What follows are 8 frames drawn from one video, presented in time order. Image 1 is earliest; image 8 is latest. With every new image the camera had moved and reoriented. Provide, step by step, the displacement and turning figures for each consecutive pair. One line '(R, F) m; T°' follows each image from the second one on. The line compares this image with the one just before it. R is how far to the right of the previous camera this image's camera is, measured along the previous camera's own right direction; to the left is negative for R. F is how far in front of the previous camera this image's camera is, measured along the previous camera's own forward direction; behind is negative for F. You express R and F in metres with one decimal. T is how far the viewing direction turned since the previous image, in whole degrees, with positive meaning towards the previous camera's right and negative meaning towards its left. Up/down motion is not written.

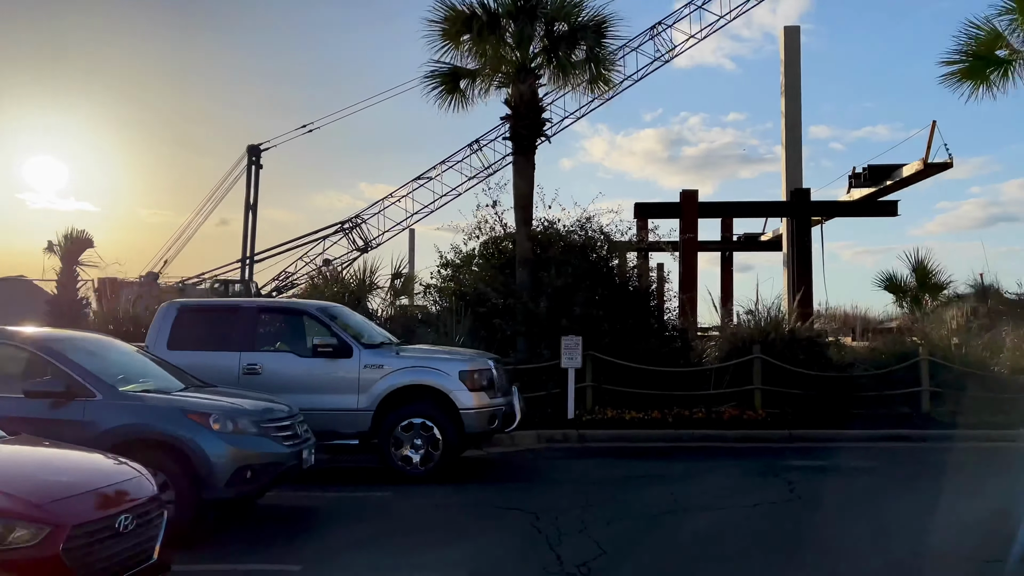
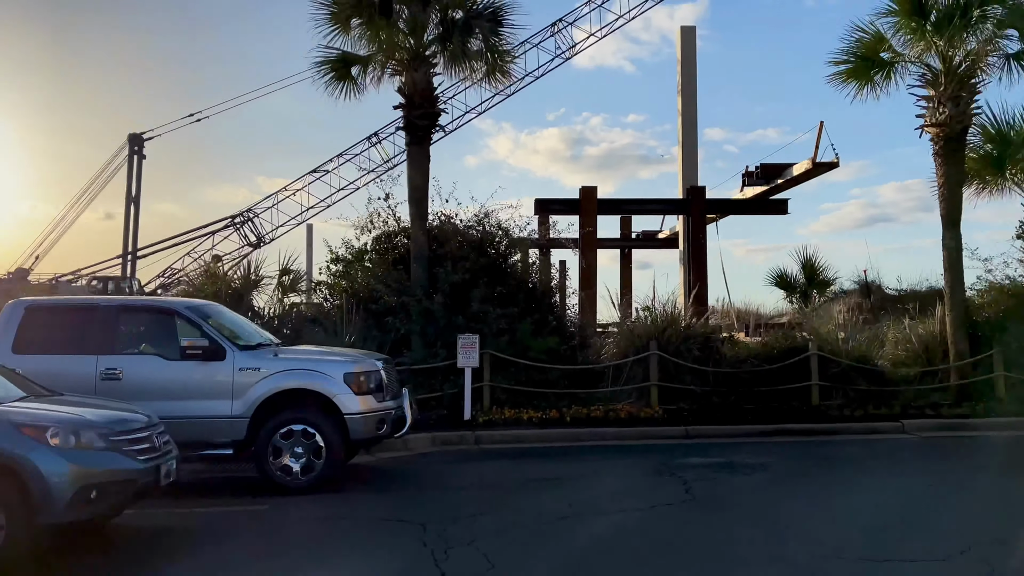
(+0.1, +0.4) m; +7°
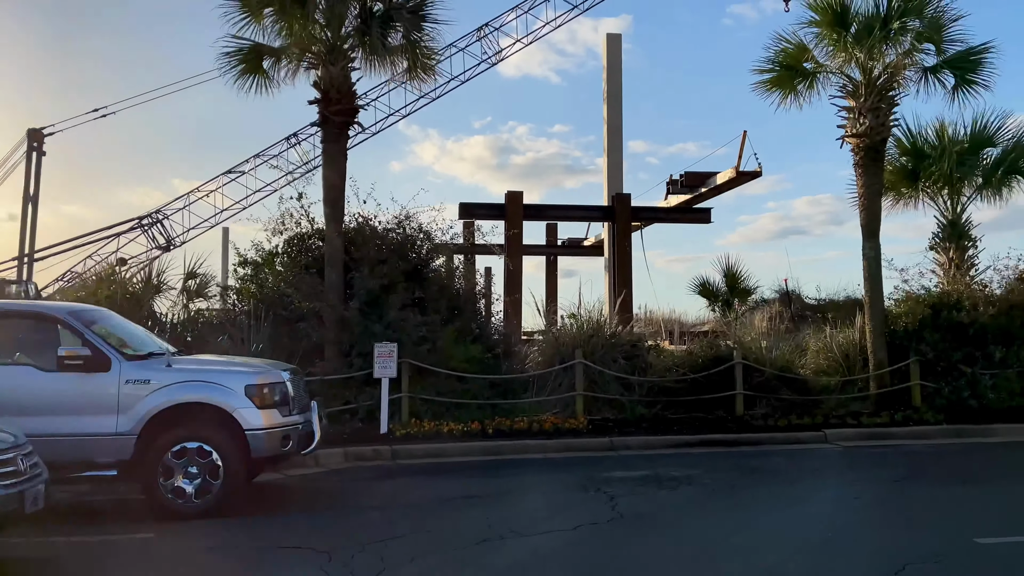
(+0.1, +0.4) m; +5°
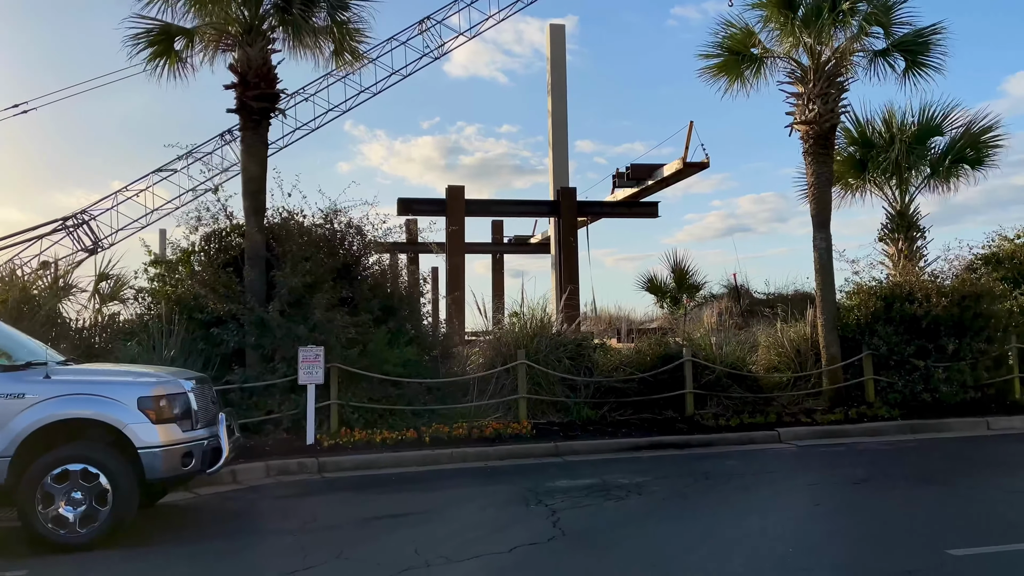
(+0.2, +0.7) m; +4°
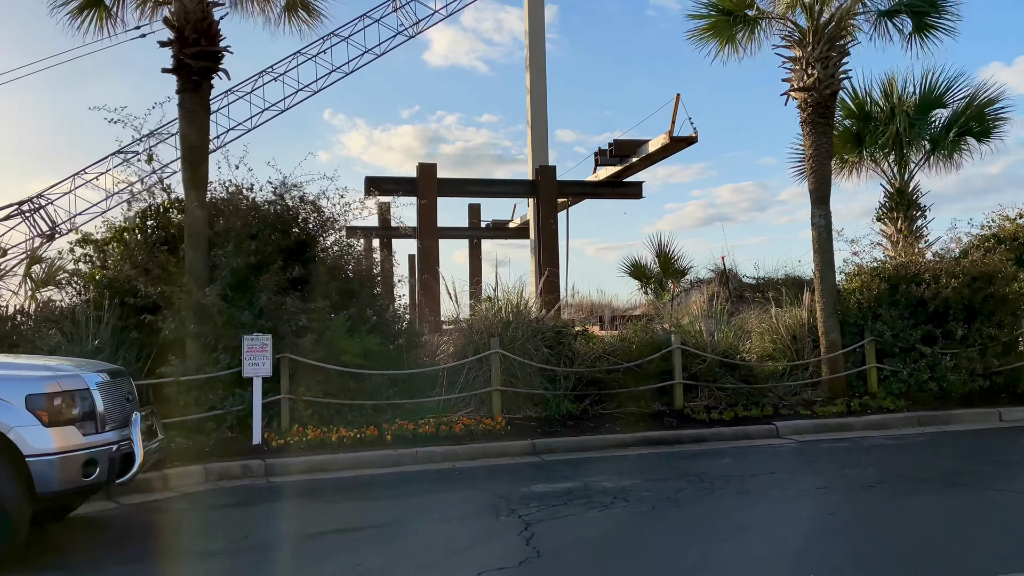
(+0.1, +1.0) m; +1°
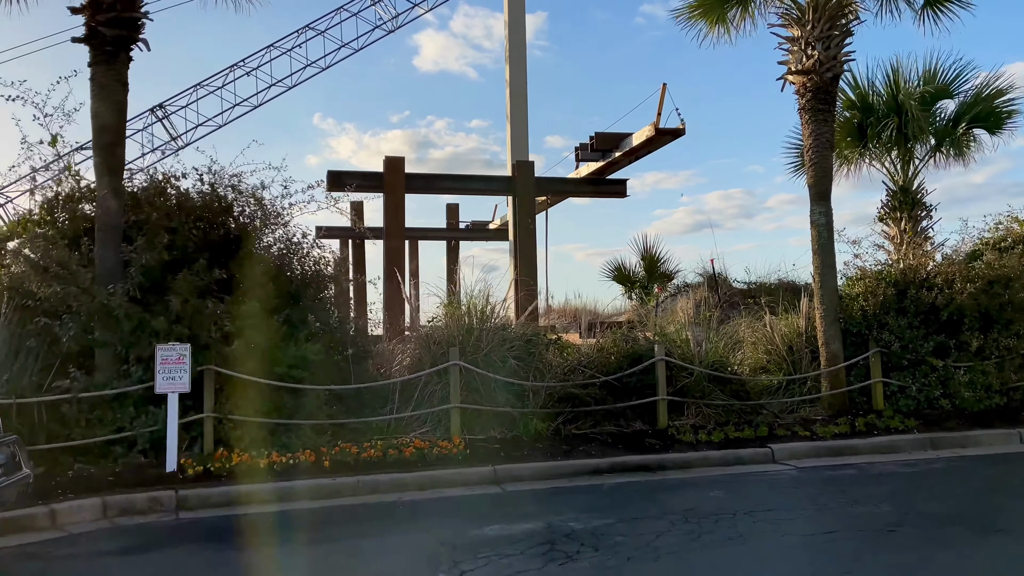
(+0.3, +1.1) m; +1°
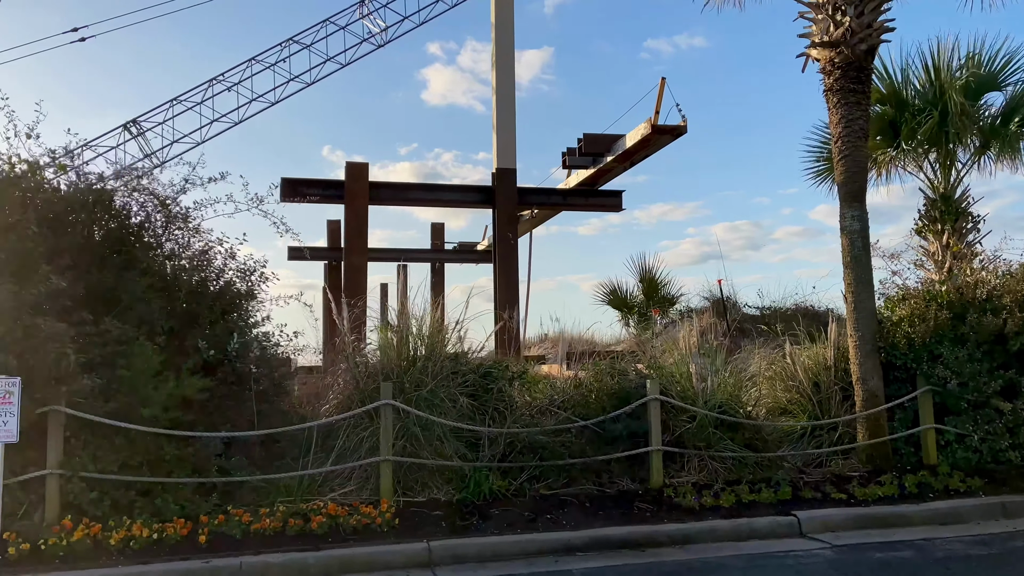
(+0.4, +1.8) m; 0°
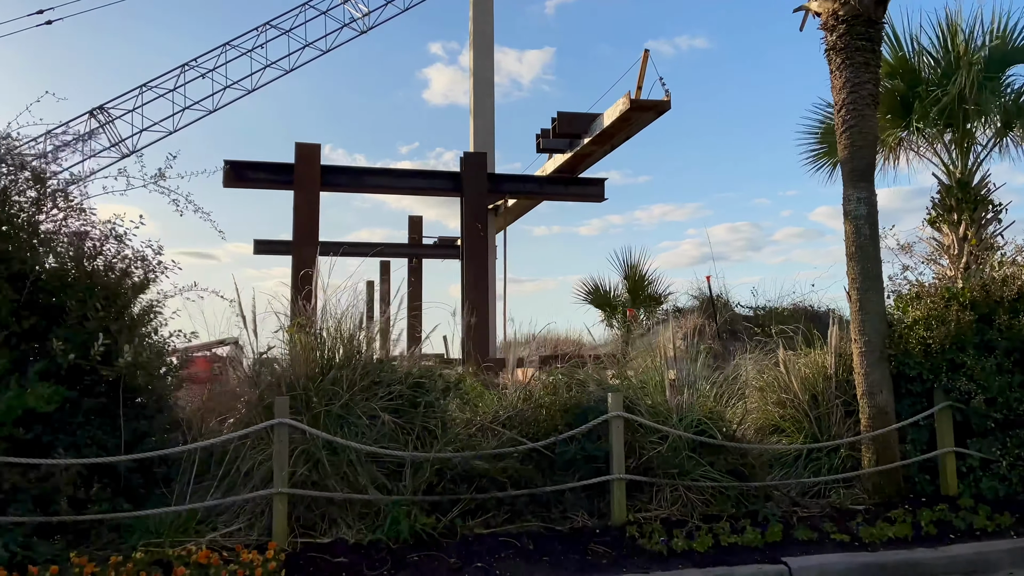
(+0.5, +1.2) m; 0°
